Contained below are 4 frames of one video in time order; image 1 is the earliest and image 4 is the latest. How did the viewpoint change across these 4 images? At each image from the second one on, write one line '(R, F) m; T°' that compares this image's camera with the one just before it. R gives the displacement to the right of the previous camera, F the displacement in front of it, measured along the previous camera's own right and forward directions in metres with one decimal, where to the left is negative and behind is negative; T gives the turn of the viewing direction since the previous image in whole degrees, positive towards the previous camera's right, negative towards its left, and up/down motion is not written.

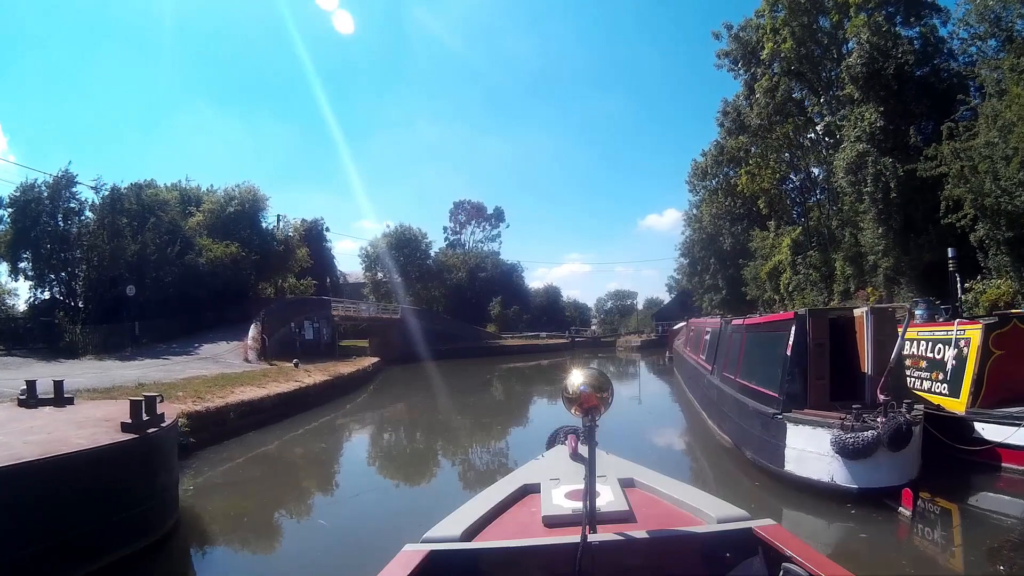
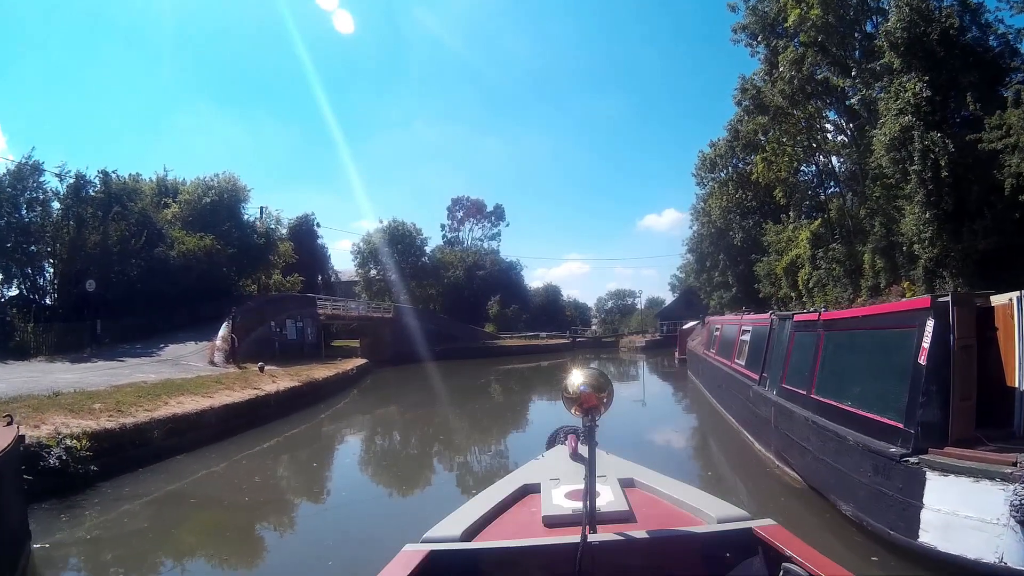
(0.0, +0.7) m; 0°
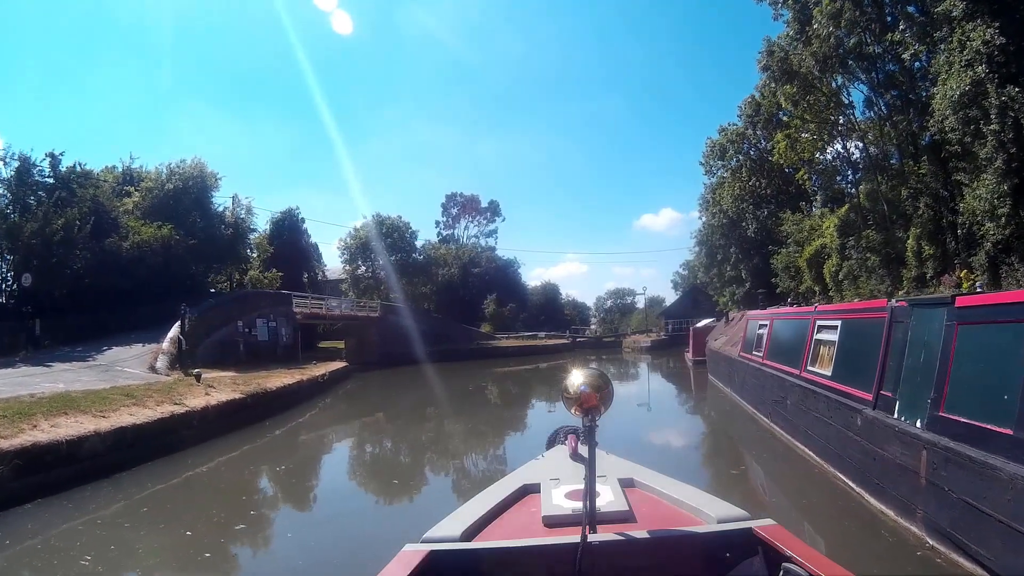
(0.0, +0.8) m; 0°
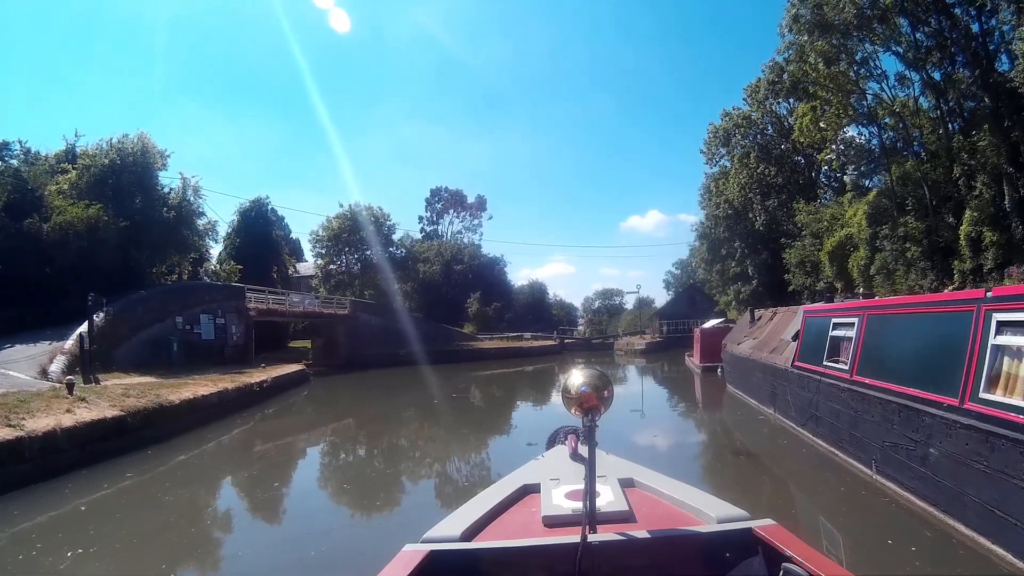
(0.0, +0.9) m; +1°
